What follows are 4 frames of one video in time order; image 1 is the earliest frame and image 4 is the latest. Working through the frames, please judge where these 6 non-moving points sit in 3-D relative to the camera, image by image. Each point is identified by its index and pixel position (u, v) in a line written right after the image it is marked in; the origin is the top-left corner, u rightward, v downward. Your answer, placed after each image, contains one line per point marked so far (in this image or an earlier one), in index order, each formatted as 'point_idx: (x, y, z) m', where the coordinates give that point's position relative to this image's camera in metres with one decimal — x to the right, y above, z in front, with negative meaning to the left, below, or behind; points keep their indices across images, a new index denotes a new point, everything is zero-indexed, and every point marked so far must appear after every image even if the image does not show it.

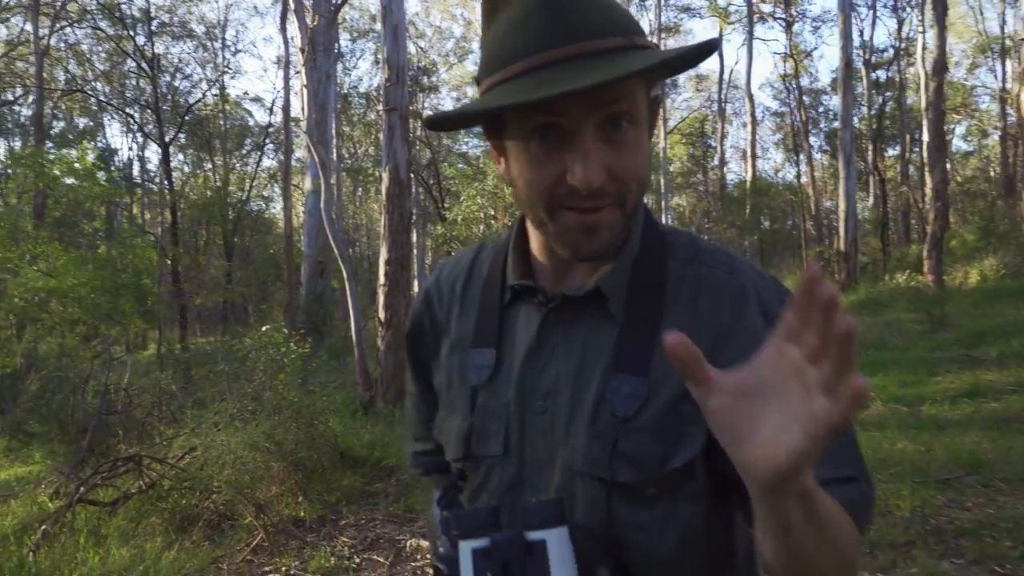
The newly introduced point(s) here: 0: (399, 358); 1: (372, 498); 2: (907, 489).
0: (-1.2, -0.8, +8.7) m
1: (-1.1, -1.6, +6.1) m
2: (+2.2, -1.1, +4.5) m
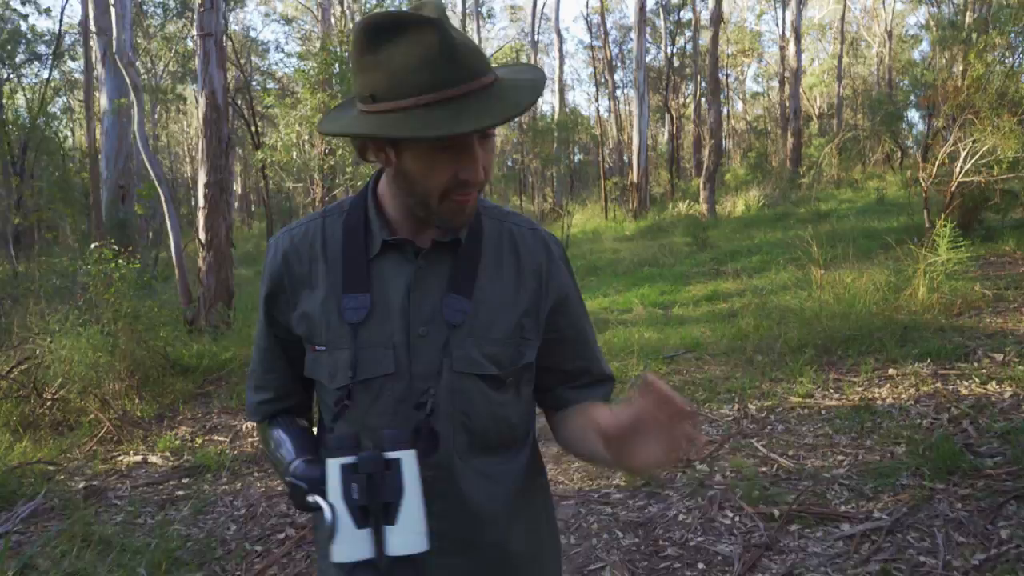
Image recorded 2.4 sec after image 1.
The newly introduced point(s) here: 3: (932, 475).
0: (-3.3, +0.1, +9.2) m
1: (-2.6, -0.9, +6.8) m
2: (+1.0, -0.6, +5.9) m
3: (+1.7, -0.8, +3.3) m
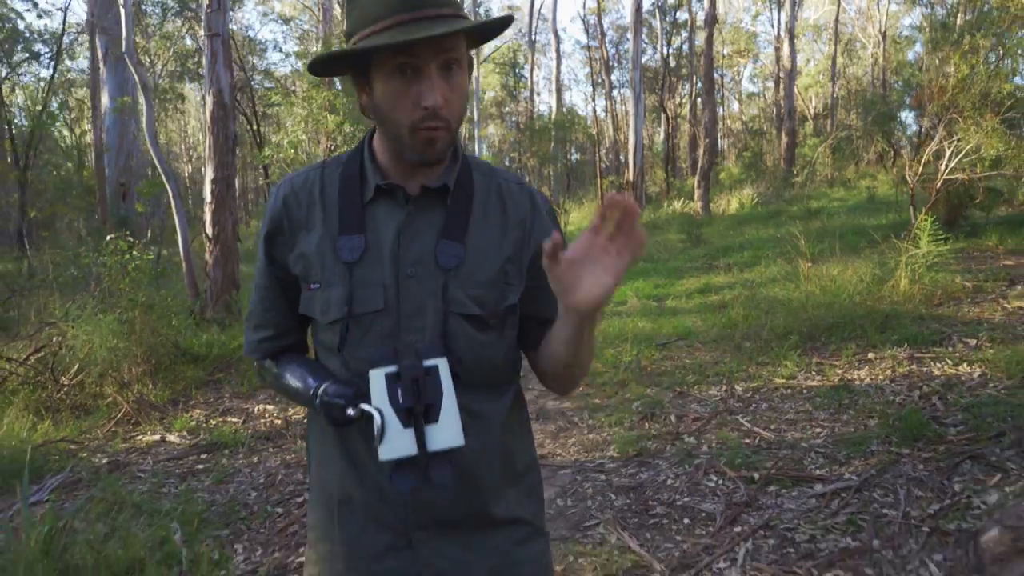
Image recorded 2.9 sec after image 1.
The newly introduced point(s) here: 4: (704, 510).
0: (-3.4, +0.2, +9.4) m
1: (-2.6, -0.8, +7.1) m
2: (+1.0, -0.5, +6.2) m
3: (+1.7, -0.7, +3.6) m
4: (+0.8, -0.9, +3.3) m
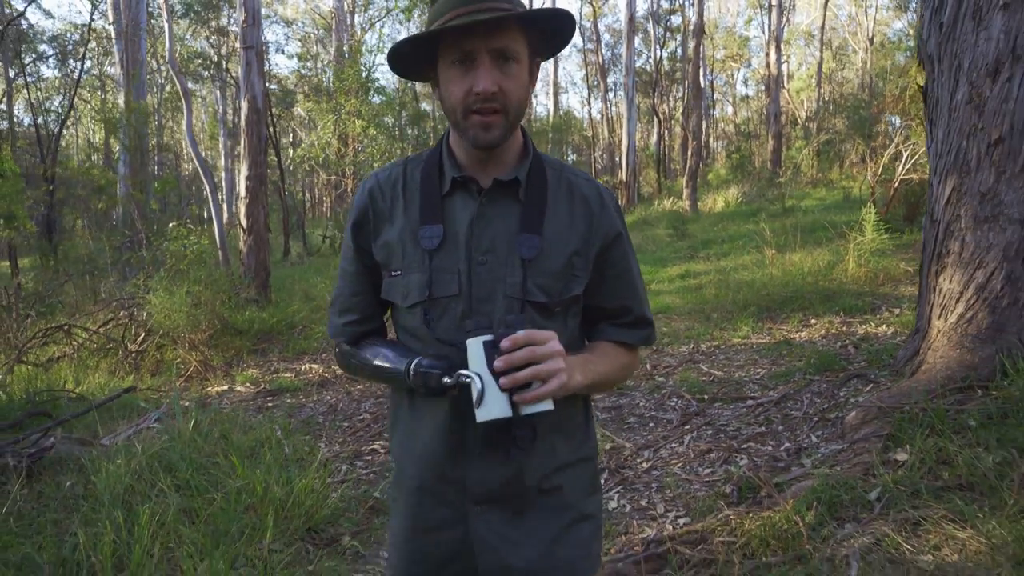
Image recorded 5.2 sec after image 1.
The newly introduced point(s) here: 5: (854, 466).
0: (-3.3, +0.4, +10.6) m
1: (-2.6, -0.7, +8.2) m
2: (+1.0, -0.3, +7.4) m
3: (+1.8, -0.5, +4.7) m
4: (+0.8, -0.7, +4.5) m
5: (+1.4, -0.7, +3.2) m
